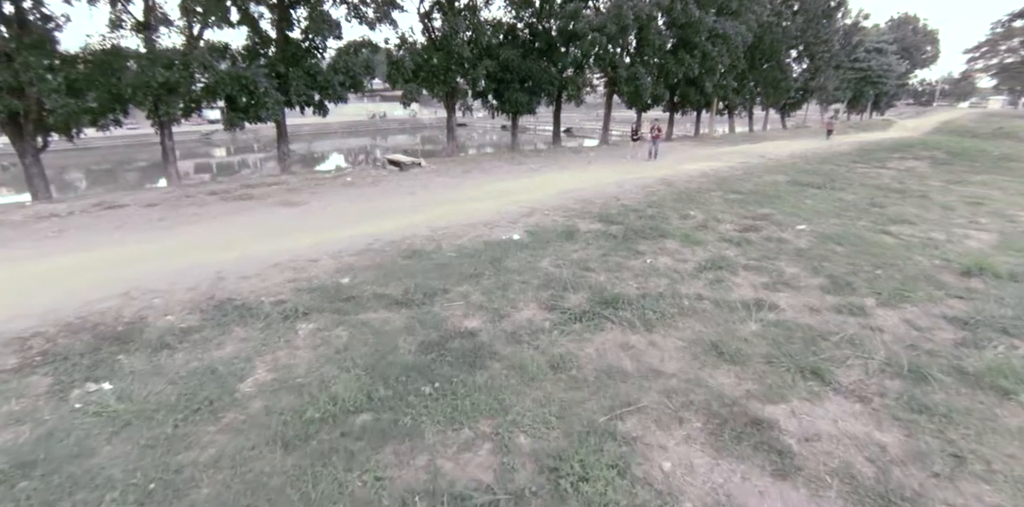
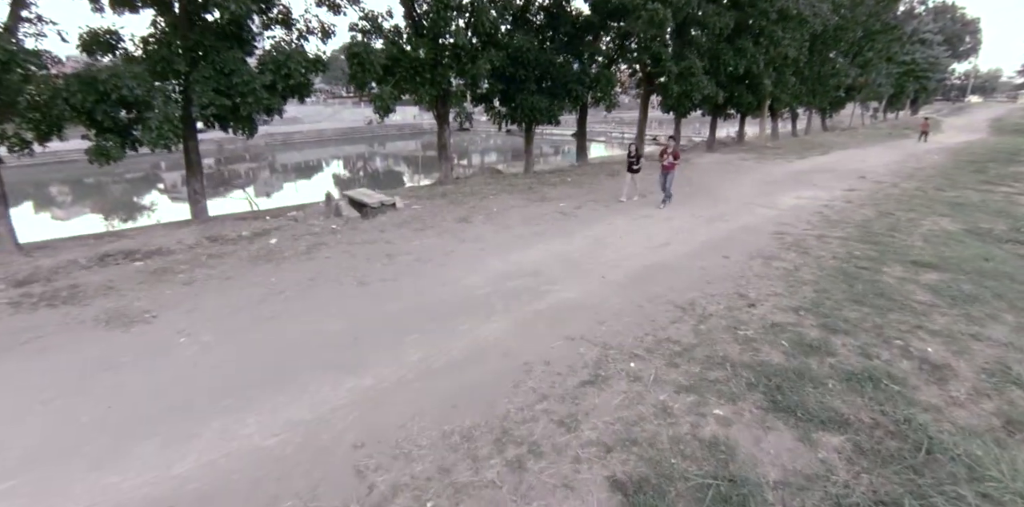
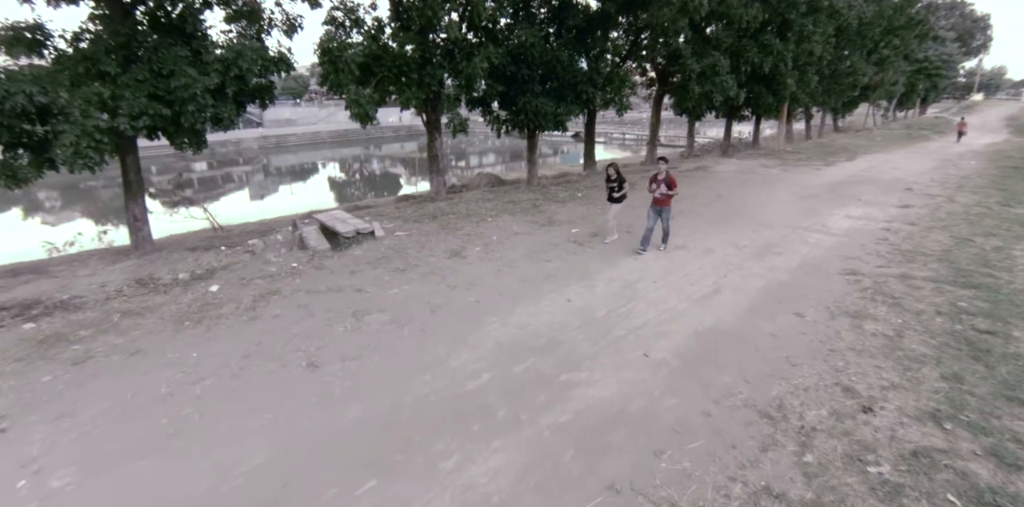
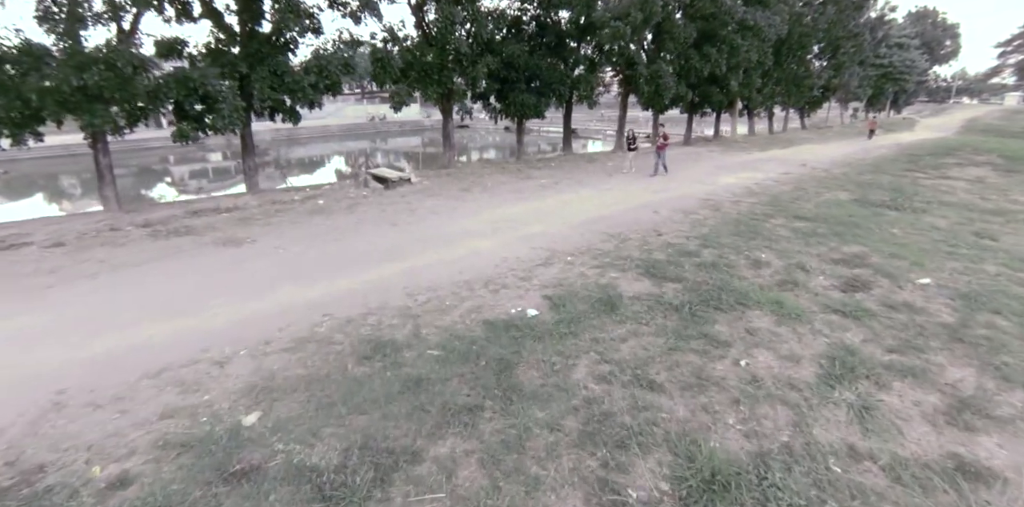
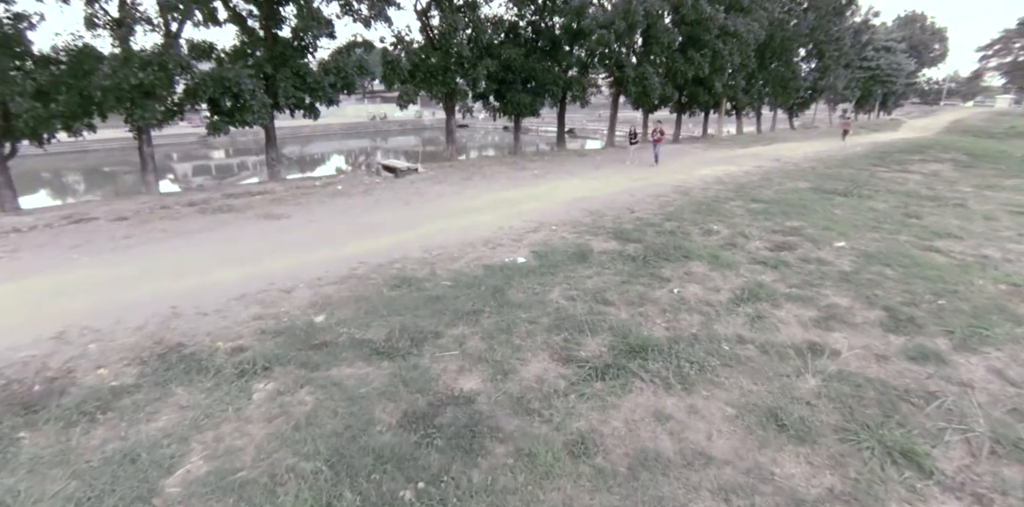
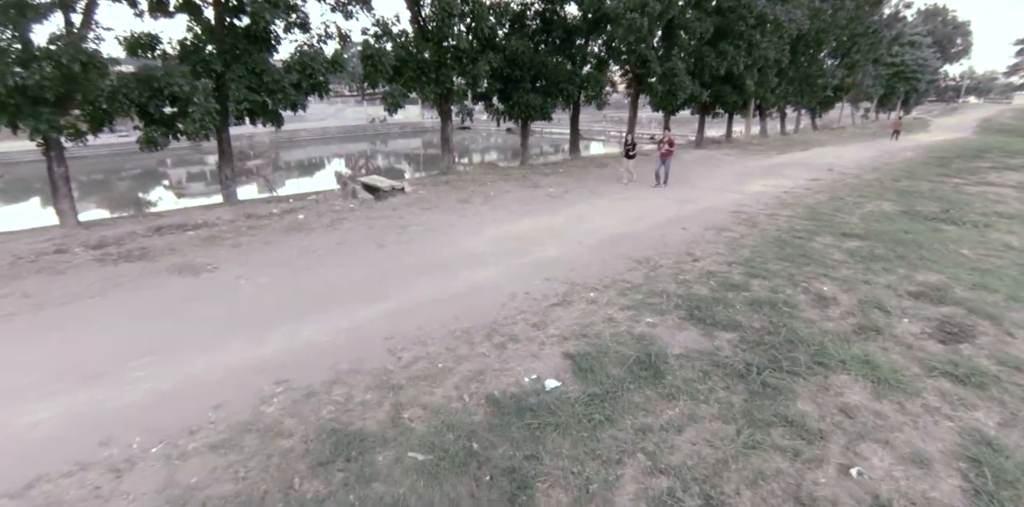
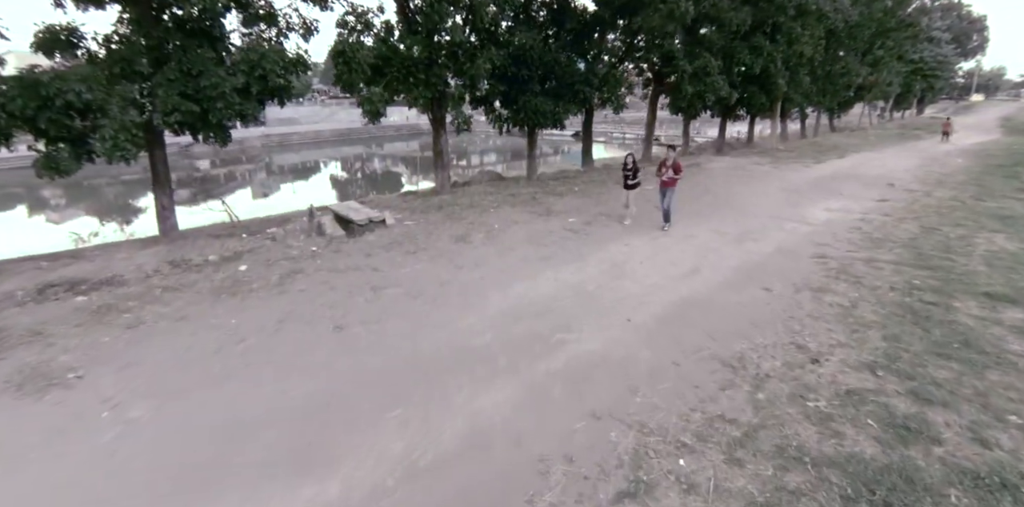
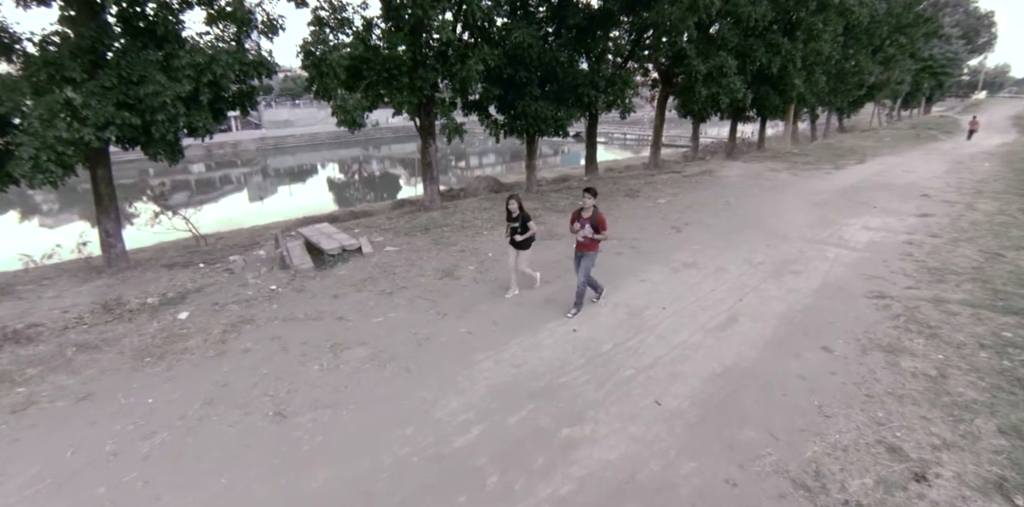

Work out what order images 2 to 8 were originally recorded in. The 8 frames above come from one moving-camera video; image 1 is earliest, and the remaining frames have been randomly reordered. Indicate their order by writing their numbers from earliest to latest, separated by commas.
5, 4, 6, 2, 7, 3, 8
